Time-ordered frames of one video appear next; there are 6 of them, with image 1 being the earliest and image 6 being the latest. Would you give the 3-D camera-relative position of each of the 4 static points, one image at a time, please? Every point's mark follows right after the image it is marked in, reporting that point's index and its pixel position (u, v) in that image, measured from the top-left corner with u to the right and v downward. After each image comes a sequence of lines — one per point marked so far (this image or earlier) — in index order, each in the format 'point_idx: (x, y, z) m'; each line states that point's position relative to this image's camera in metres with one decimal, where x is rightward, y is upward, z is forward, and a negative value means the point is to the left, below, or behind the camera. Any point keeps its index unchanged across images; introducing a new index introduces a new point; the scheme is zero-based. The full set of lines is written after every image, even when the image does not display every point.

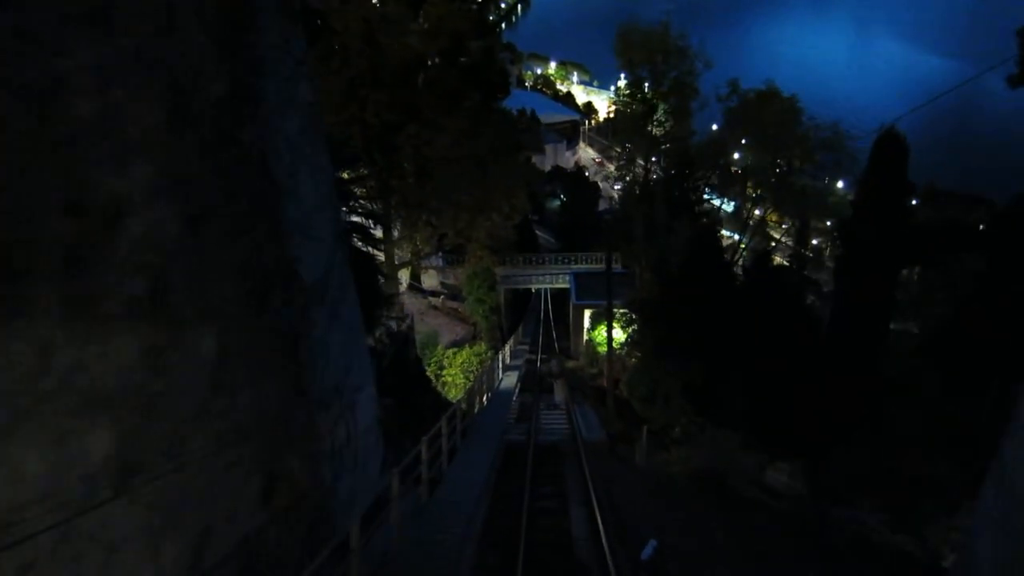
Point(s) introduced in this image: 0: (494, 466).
0: (-0.2, -1.8, +8.8) m
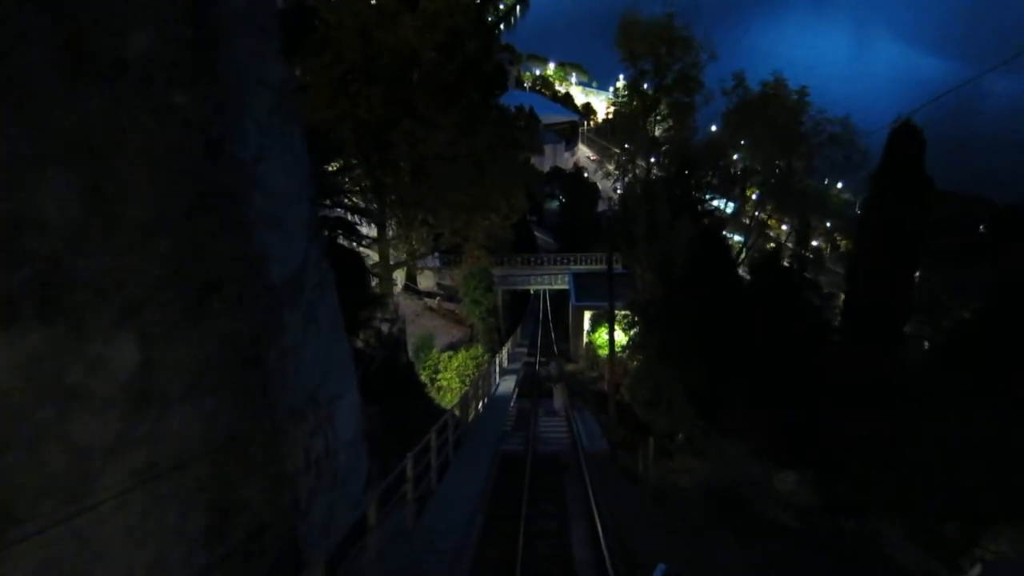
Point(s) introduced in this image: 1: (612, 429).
0: (-0.2, -1.8, +8.3) m
1: (+1.6, -2.2, +13.6) m
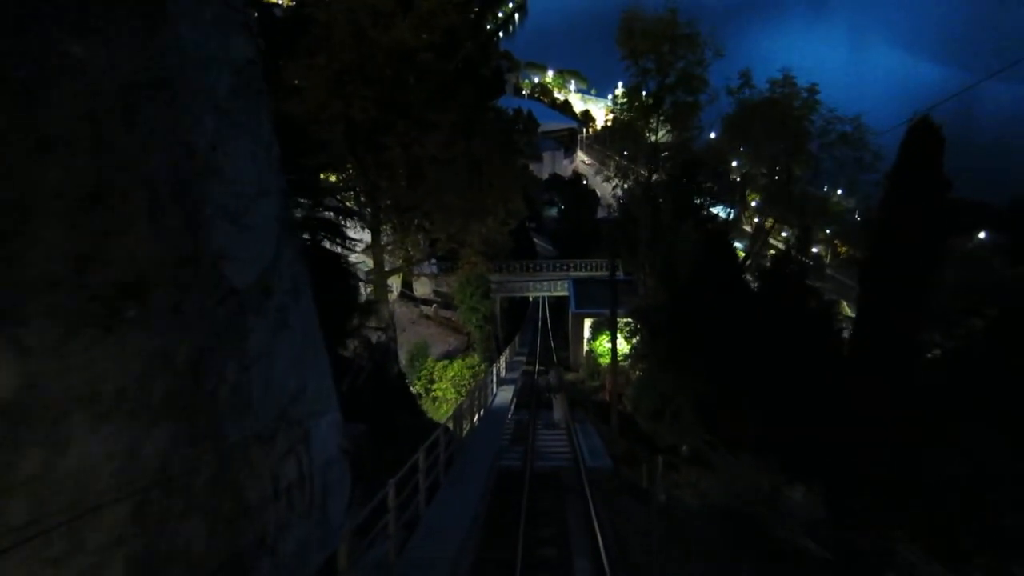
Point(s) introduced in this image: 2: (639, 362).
0: (-0.3, -1.9, +7.8) m
1: (+1.5, -2.3, +13.1) m
2: (+2.0, -1.1, +13.5) m
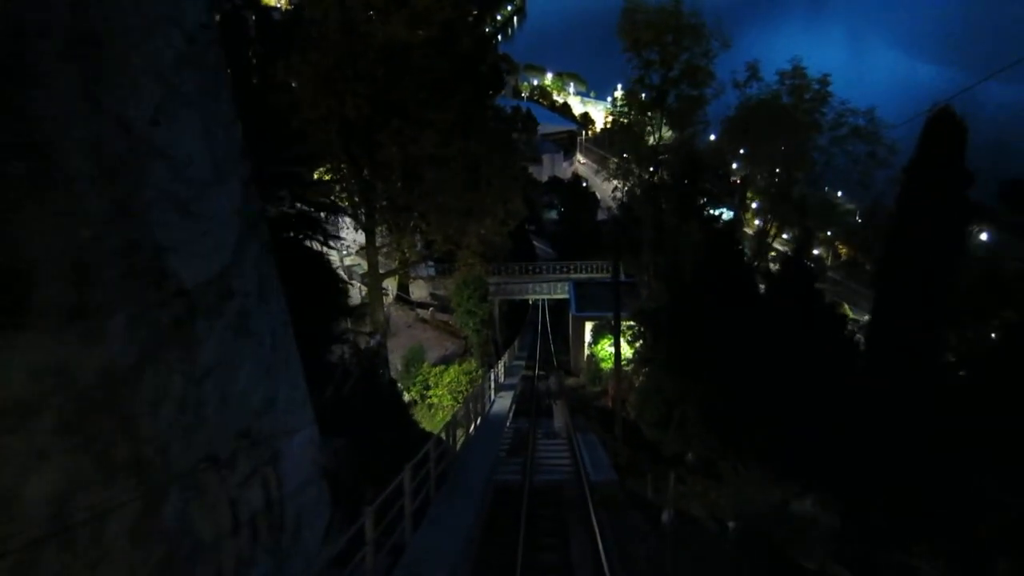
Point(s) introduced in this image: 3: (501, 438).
0: (-0.3, -1.9, +7.2) m
1: (+1.5, -2.3, +12.5) m
2: (+2.0, -1.2, +13.0) m
3: (-0.1, -1.8, +10.6) m
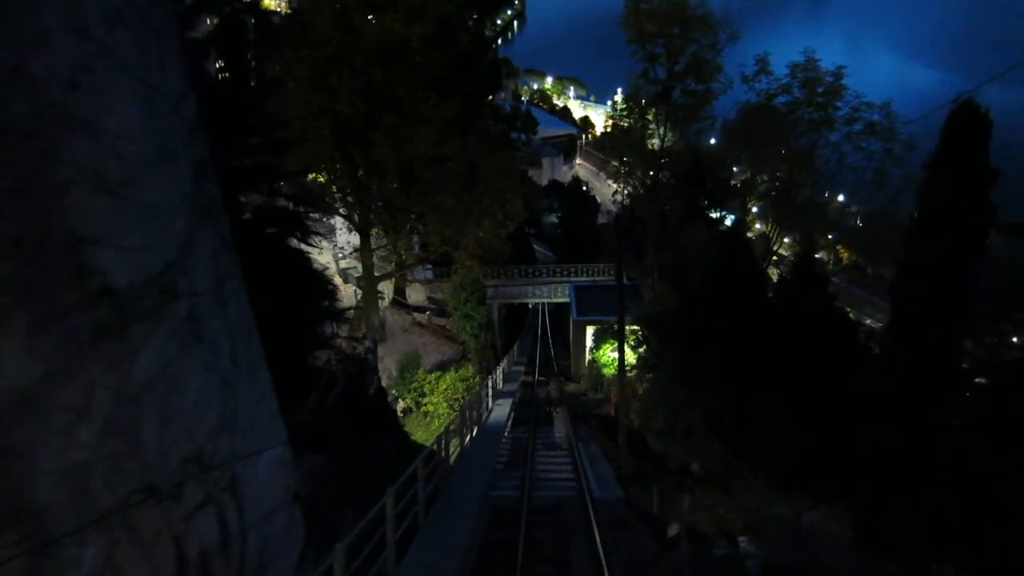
0: (-0.3, -1.9, +6.7) m
1: (+1.5, -2.4, +12.0) m
2: (+1.9, -1.2, +12.5) m
3: (-0.1, -1.9, +10.1) m
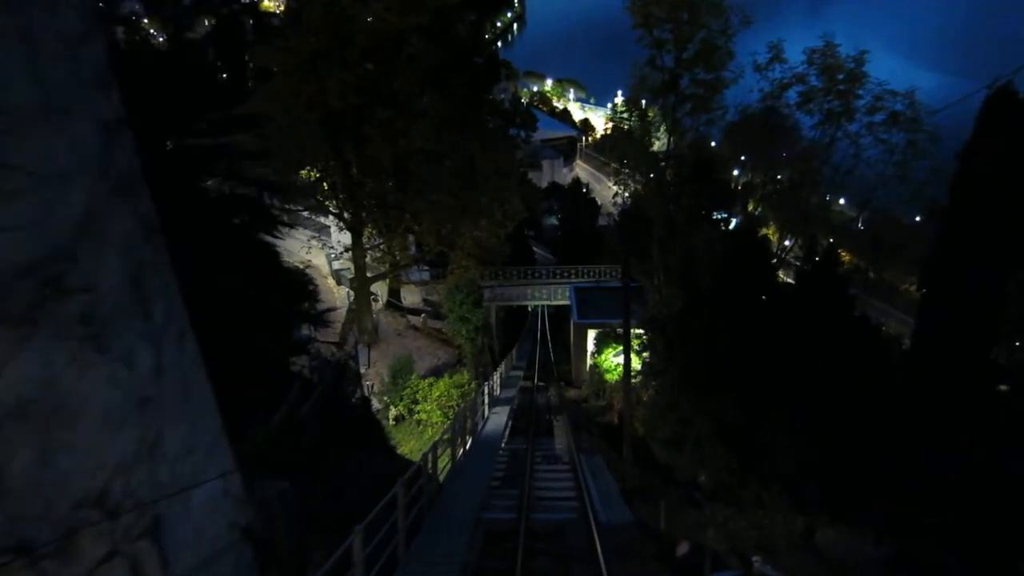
0: (-0.3, -1.9, +6.0) m
1: (+1.5, -2.4, +11.3) m
2: (+1.9, -1.2, +11.8) m
3: (-0.2, -1.9, +9.4) m
